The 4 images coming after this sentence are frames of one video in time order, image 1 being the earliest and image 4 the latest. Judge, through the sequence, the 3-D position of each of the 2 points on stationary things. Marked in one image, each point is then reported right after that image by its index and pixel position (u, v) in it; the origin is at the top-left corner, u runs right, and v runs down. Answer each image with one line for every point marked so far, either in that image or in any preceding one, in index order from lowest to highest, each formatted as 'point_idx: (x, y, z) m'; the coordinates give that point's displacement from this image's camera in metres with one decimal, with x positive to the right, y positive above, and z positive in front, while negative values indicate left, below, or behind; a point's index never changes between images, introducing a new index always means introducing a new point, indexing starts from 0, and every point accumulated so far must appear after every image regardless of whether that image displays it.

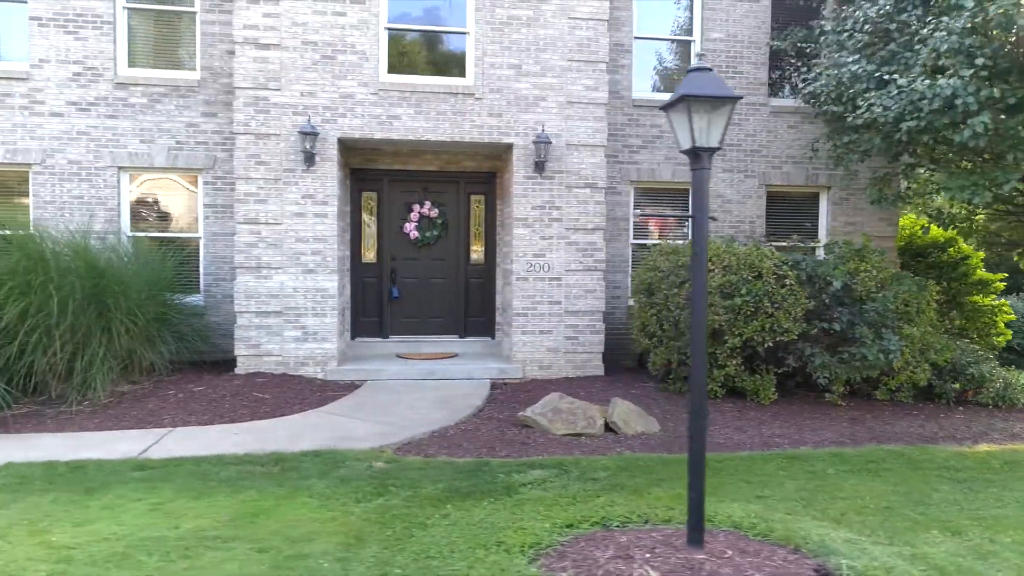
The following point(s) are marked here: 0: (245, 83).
0: (-2.9, +2.2, +8.6) m
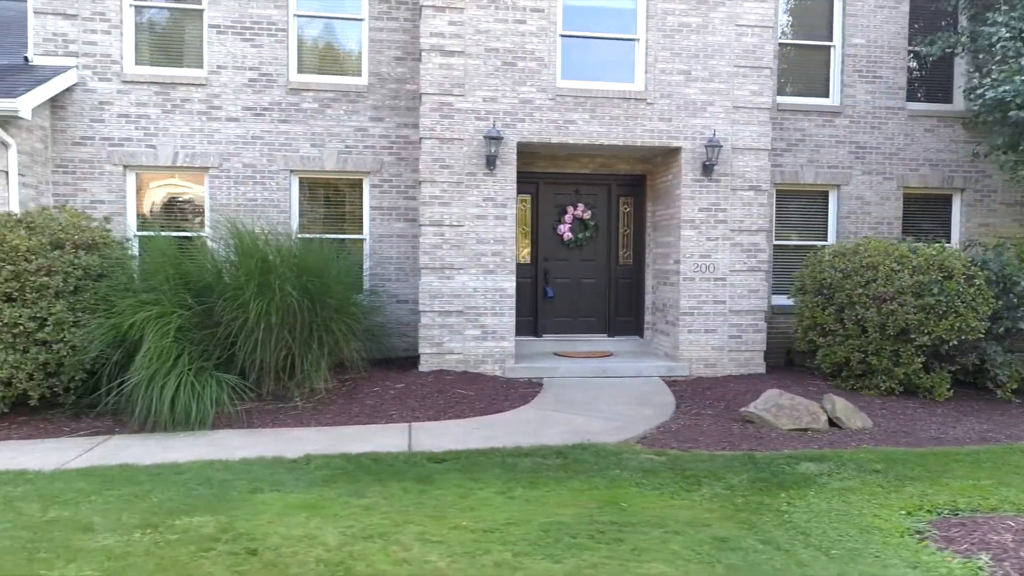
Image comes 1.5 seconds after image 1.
0: (-0.9, +2.2, +8.8) m
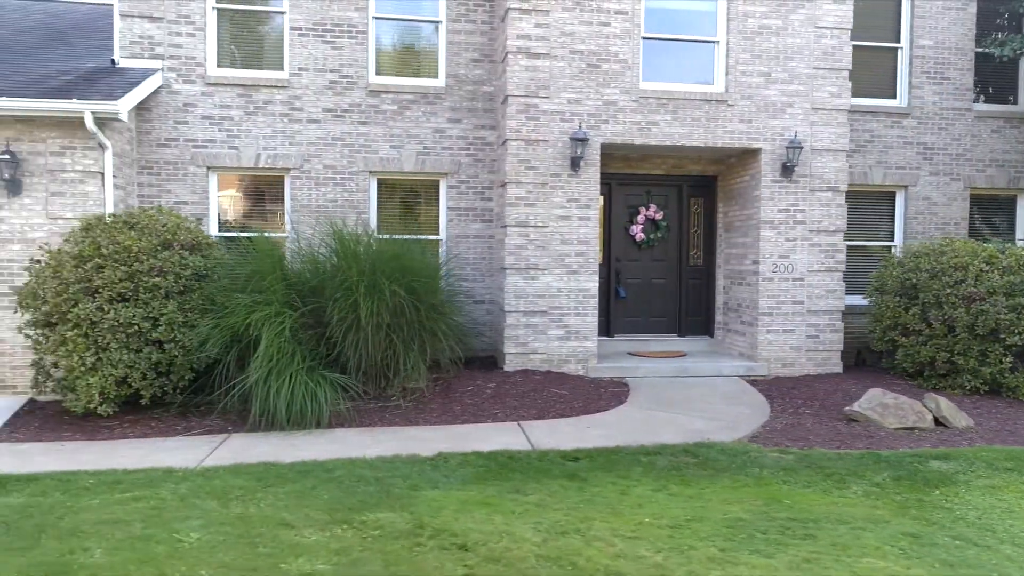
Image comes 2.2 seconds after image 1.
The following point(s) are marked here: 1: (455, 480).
0: (+0.1, +2.2, +8.9) m
1: (-0.4, -1.2, +5.1) m
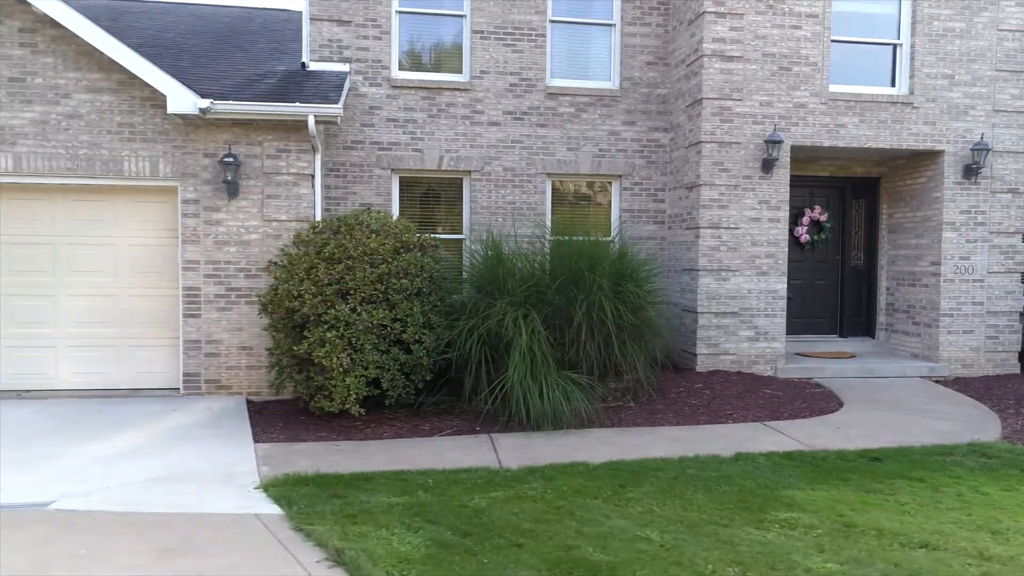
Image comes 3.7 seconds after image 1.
0: (+2.3, +2.2, +8.9) m
1: (+1.8, -1.2, +5.1) m
